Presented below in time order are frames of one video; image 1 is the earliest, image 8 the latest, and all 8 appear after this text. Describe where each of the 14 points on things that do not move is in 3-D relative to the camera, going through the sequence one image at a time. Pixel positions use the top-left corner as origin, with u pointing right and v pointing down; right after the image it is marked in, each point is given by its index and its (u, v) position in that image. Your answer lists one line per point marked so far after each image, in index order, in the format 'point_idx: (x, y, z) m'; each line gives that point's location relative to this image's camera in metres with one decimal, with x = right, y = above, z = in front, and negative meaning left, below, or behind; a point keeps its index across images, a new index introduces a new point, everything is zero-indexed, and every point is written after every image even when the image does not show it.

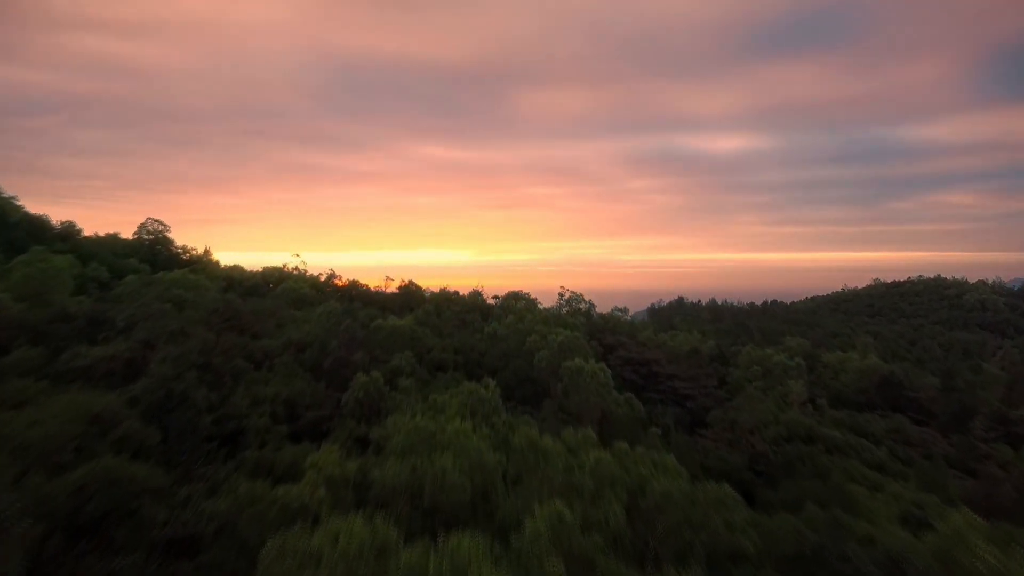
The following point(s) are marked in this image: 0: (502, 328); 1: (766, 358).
0: (-0.2, -0.7, +10.4) m
1: (+5.8, -1.6, +12.9) m
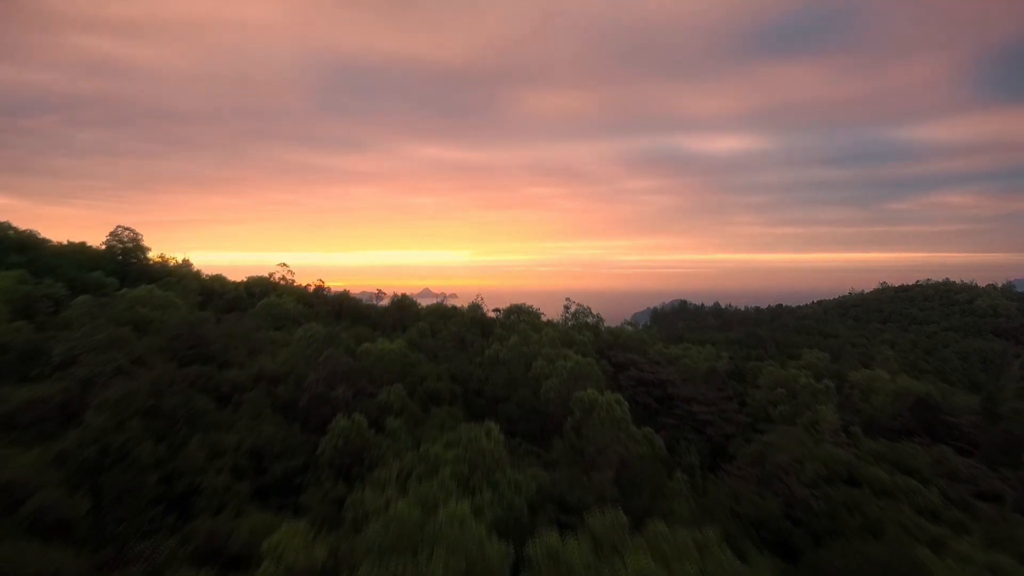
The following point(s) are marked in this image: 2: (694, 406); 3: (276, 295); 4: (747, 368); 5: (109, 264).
0: (-0.1, -1.0, +9.4) m
1: (+5.8, -1.9, +11.9) m
2: (+3.5, -2.3, +11.0) m
3: (-5.3, -0.2, +12.7) m
4: (+5.9, -2.0, +14.2) m
5: (-7.9, +0.5, +11.2) m
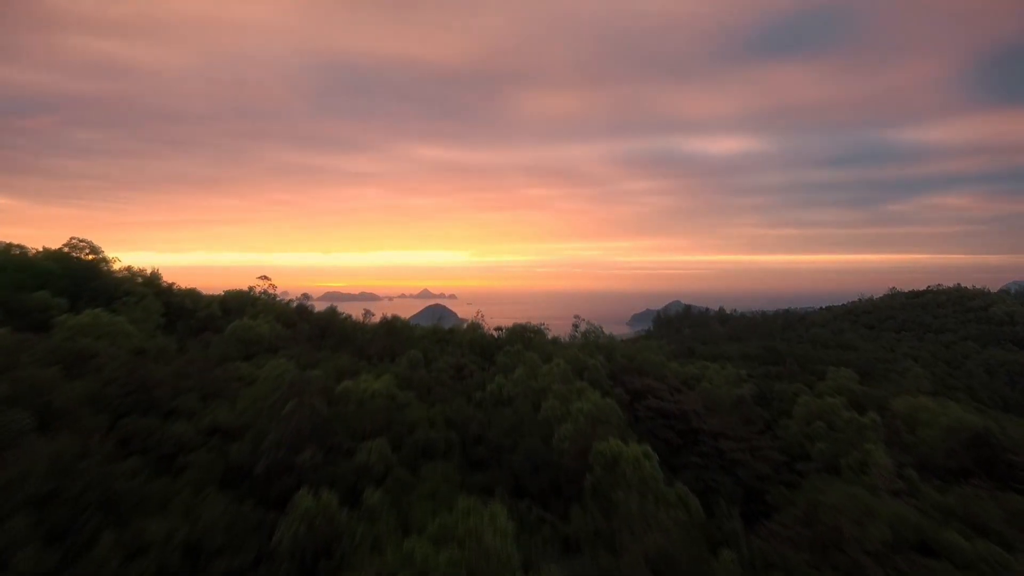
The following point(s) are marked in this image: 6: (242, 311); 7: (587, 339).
0: (0.0, -1.4, +8.1) m
1: (+5.9, -2.2, +10.6) m
2: (+3.6, -2.6, +9.7) m
3: (-5.2, -0.6, +11.4) m
4: (+6.0, -2.4, +12.9) m
5: (-7.8, +0.2, +9.9) m
6: (-5.8, -0.5, +12.1) m
7: (+1.8, -1.2, +13.5) m
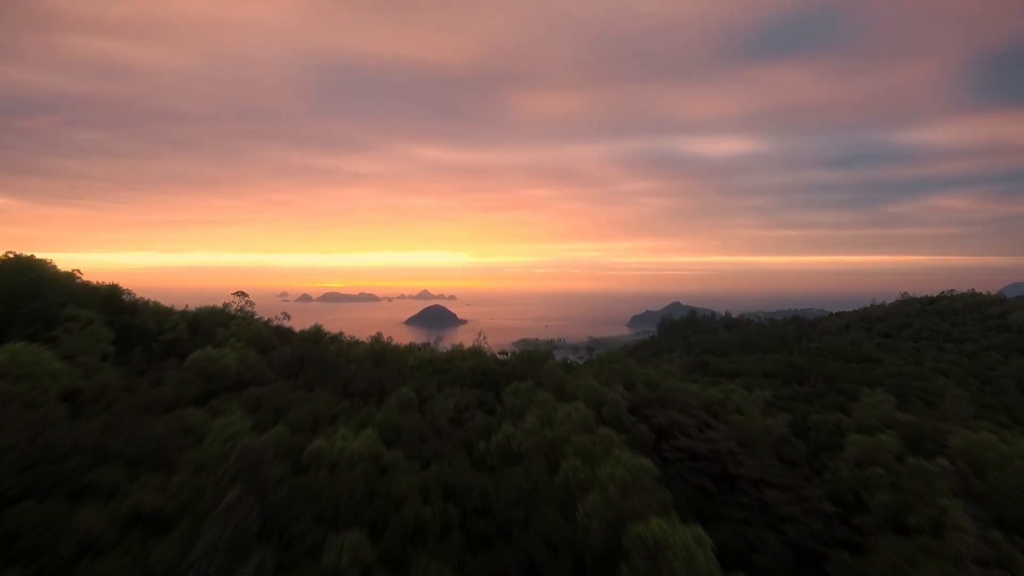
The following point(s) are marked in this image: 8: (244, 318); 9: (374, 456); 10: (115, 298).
0: (+0.1, -1.7, +6.7) m
1: (+6.0, -2.6, +9.3) m
2: (+3.7, -3.0, +8.3) m
3: (-5.1, -0.9, +10.0) m
4: (+6.1, -2.7, +11.5) m
5: (-7.7, -0.1, +8.5) m
6: (-5.7, -0.8, +10.7) m
7: (+1.9, -1.6, +12.1) m
8: (-5.6, -0.7, +12.0) m
9: (-1.4, -1.7, +5.7) m
10: (-7.3, -0.2, +10.5) m
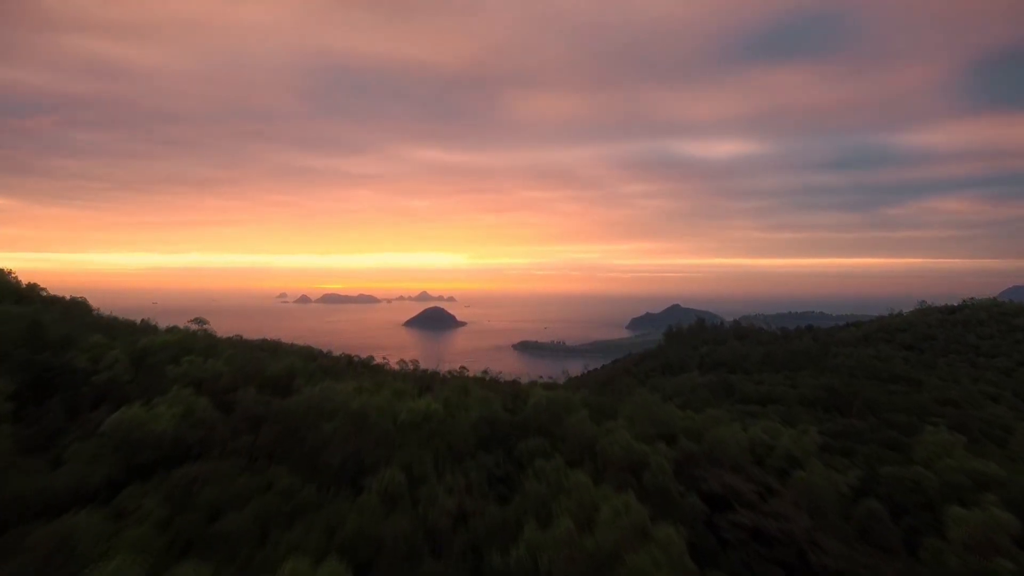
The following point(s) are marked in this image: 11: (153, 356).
0: (+0.3, -2.2, +4.8) m
1: (+6.3, -3.1, +7.4) m
2: (+4.0, -3.5, +6.4) m
3: (-4.9, -1.4, +8.1) m
4: (+6.3, -3.2, +9.6) m
5: (-7.4, -0.6, +6.6) m
6: (-5.5, -1.3, +8.8) m
7: (+2.1, -2.1, +10.2) m
8: (-5.4, -1.1, +10.1) m
9: (-1.2, -2.1, +3.8) m
10: (-7.1, -0.6, +8.6) m
11: (-5.8, -1.1, +9.1) m
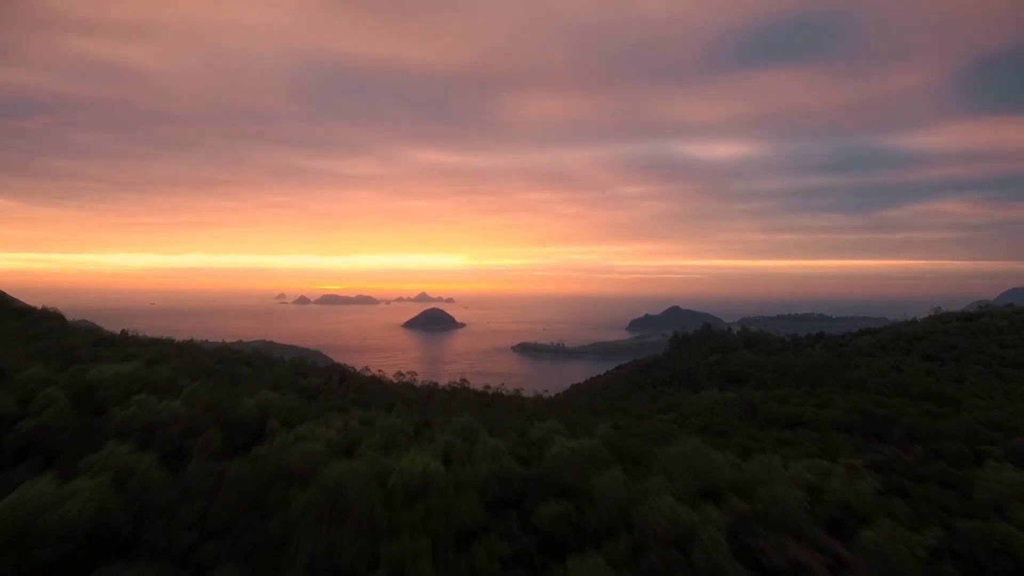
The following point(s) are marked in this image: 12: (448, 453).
0: (+0.5, -2.5, +3.3) m
1: (+6.5, -3.4, +5.9) m
2: (+4.2, -3.8, +5.0) m
3: (-4.7, -1.7, +6.6) m
4: (+6.5, -3.6, +8.2) m
5: (-7.2, -0.9, +5.1) m
6: (-5.3, -1.6, +7.3) m
7: (+2.3, -2.4, +8.7) m
8: (-5.2, -1.5, +8.6) m
9: (-1.0, -2.4, +2.4) m
10: (-6.9, -1.0, +7.1) m
11: (-5.6, -1.4, +7.6) m
12: (-0.8, -2.1, +7.3) m
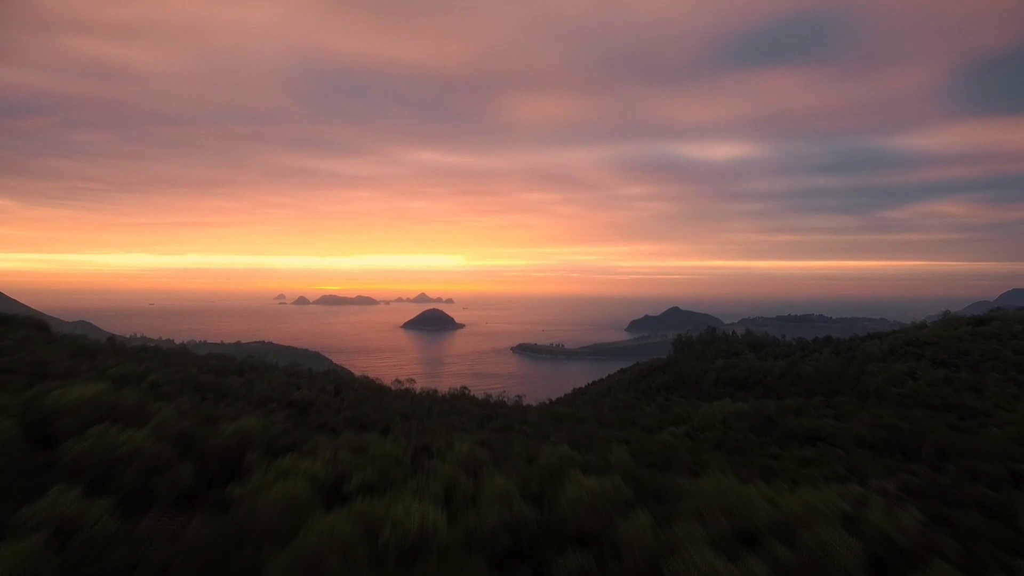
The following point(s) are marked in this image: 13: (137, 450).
0: (+0.6, -2.7, +2.5) m
1: (+6.6, -3.6, +5.1) m
2: (+4.3, -4.0, +4.1) m
3: (-4.6, -1.9, +5.7) m
4: (+6.6, -3.8, +7.3) m
5: (-7.1, -1.1, +4.2) m
6: (-5.2, -1.8, +6.4) m
7: (+2.4, -2.6, +7.9) m
8: (-5.1, -1.6, +7.7) m
9: (-0.8, -2.6, +1.5) m
10: (-6.8, -1.1, +6.2) m
11: (-5.5, -1.6, +6.8) m
12: (-0.7, -2.3, +6.4) m
13: (-4.2, -1.8, +6.3) m
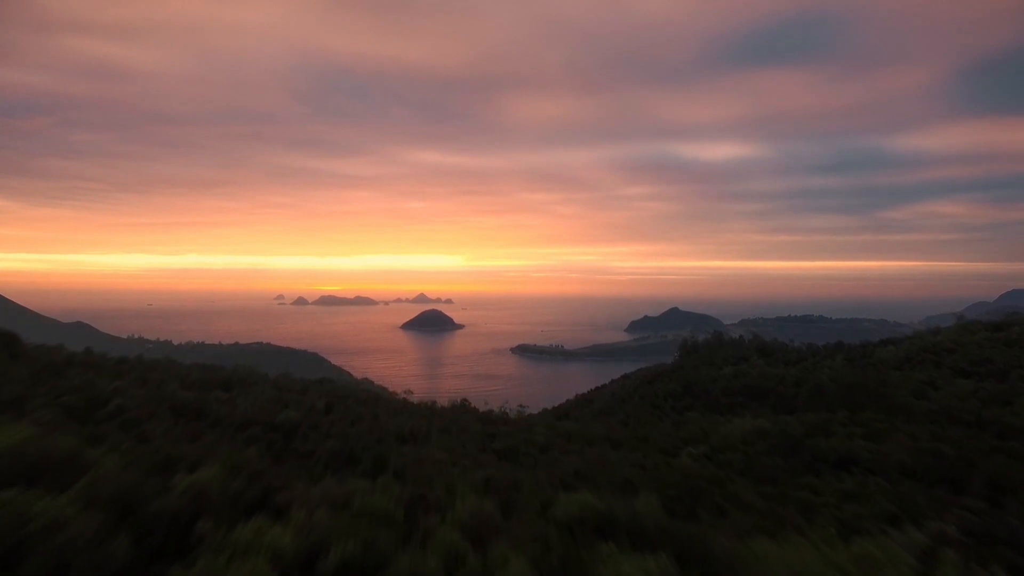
0: (+0.8, -2.9, +1.1) m
1: (+6.7, -3.9, +3.7) m
2: (+4.4, -4.3, +2.8) m
3: (-4.4, -2.1, +4.4) m
4: (+6.7, -4.0, +6.0) m
5: (-7.0, -1.3, +2.9) m
6: (-5.0, -2.1, +5.1) m
7: (+2.6, -2.9, +6.5) m
8: (-5.0, -1.9, +6.4) m
9: (-0.7, -2.9, +0.2) m
10: (-6.7, -1.4, +4.9) m
11: (-5.3, -1.8, +5.4) m
12: (-0.6, -2.6, +5.1) m
13: (-4.1, -2.1, +4.9) m
